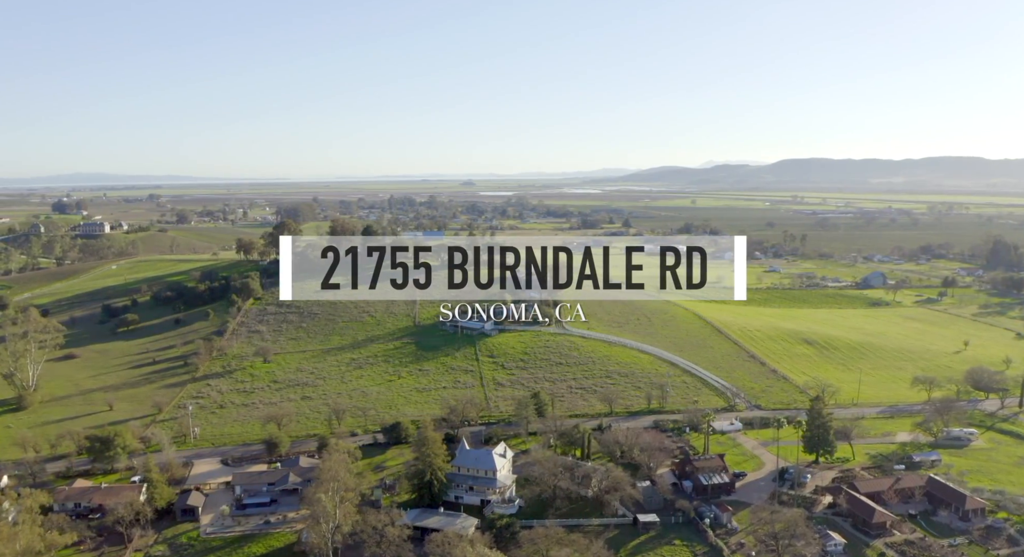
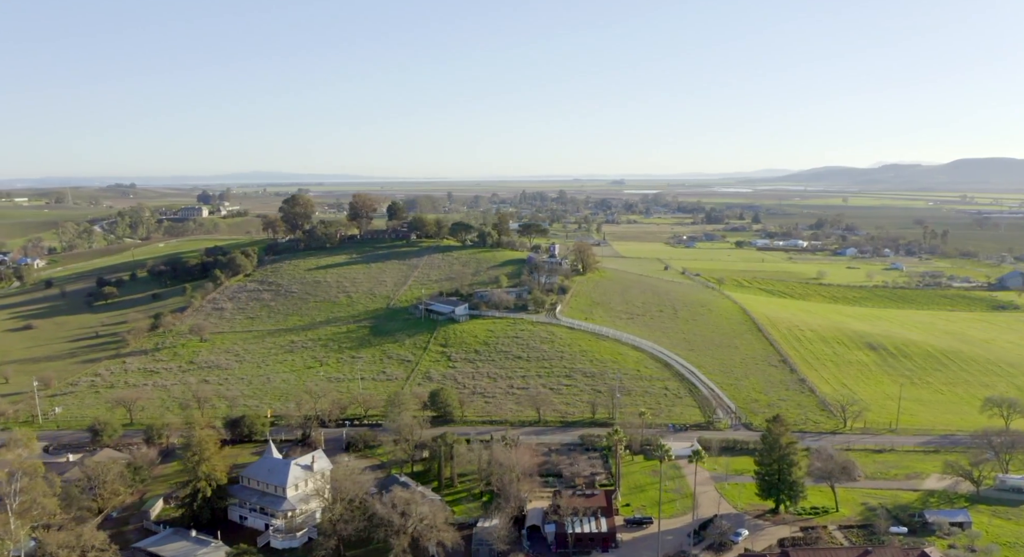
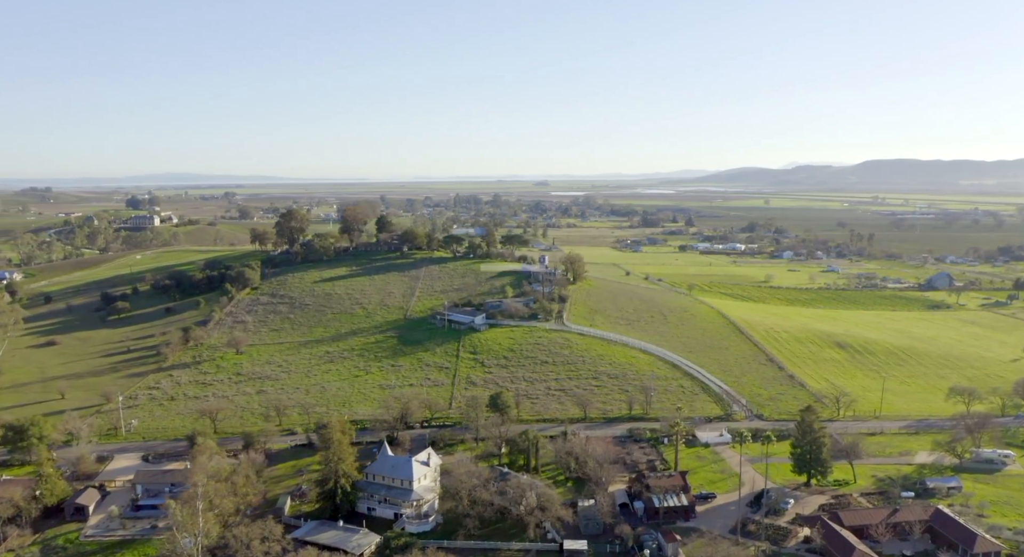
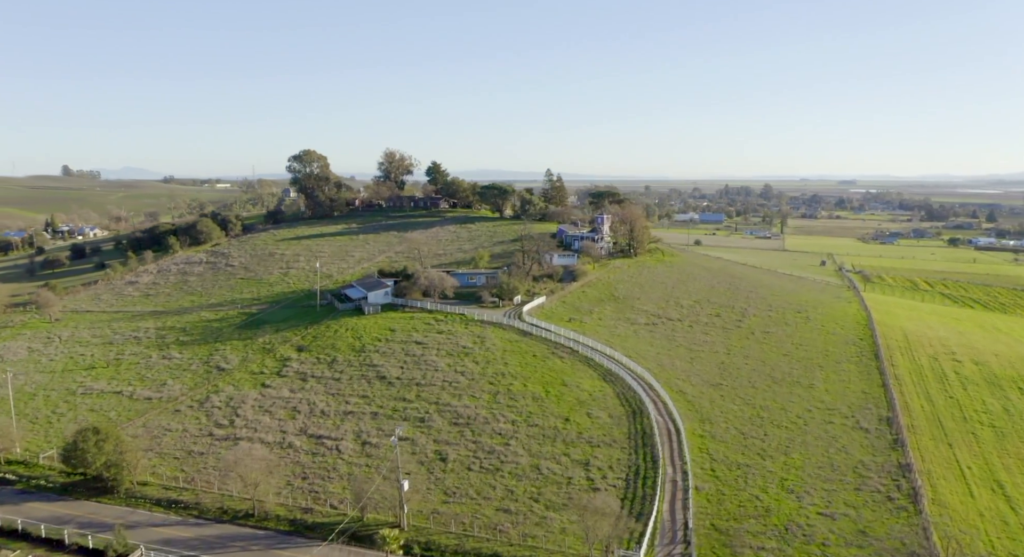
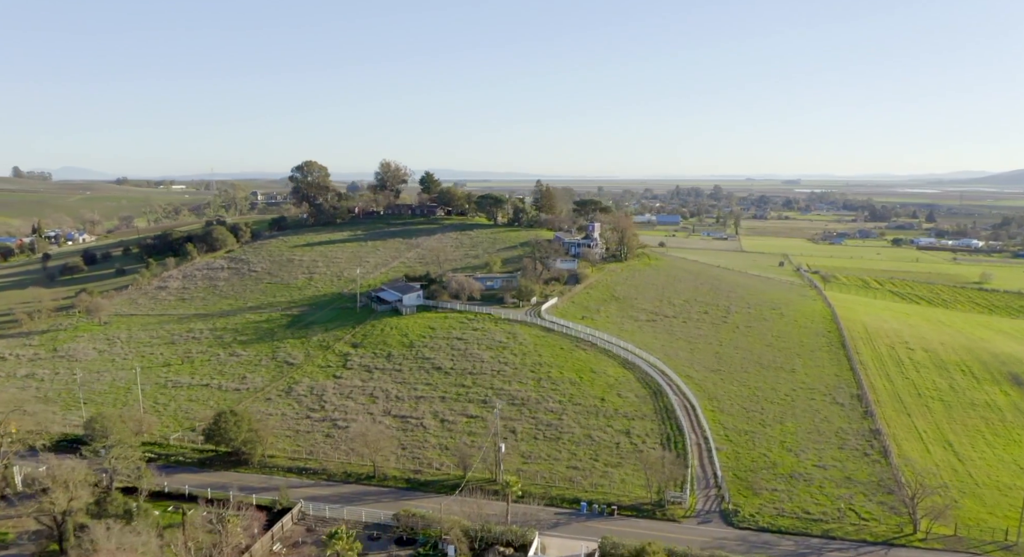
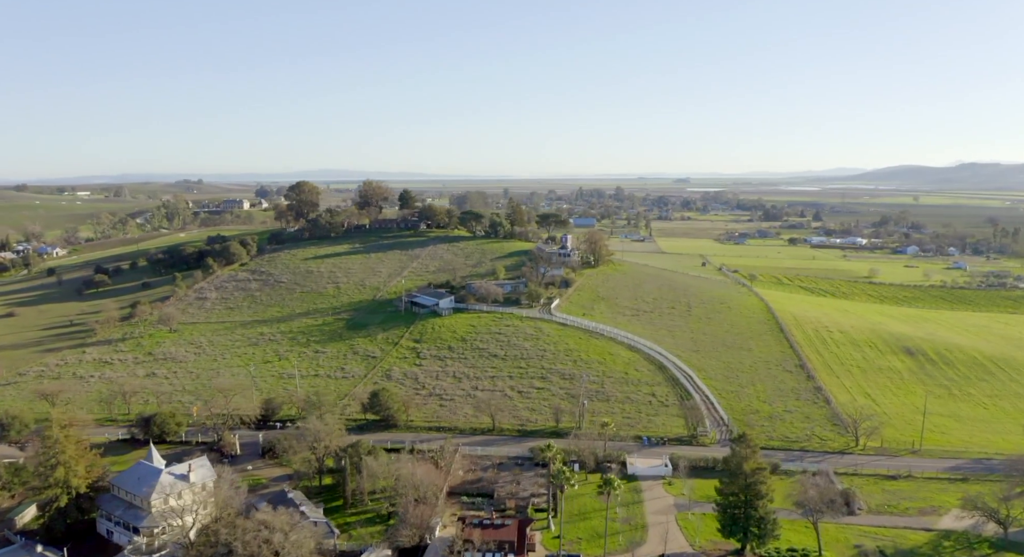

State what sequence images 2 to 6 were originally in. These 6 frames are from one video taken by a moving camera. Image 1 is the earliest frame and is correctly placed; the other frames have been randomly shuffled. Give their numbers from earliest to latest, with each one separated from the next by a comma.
3, 2, 6, 5, 4
